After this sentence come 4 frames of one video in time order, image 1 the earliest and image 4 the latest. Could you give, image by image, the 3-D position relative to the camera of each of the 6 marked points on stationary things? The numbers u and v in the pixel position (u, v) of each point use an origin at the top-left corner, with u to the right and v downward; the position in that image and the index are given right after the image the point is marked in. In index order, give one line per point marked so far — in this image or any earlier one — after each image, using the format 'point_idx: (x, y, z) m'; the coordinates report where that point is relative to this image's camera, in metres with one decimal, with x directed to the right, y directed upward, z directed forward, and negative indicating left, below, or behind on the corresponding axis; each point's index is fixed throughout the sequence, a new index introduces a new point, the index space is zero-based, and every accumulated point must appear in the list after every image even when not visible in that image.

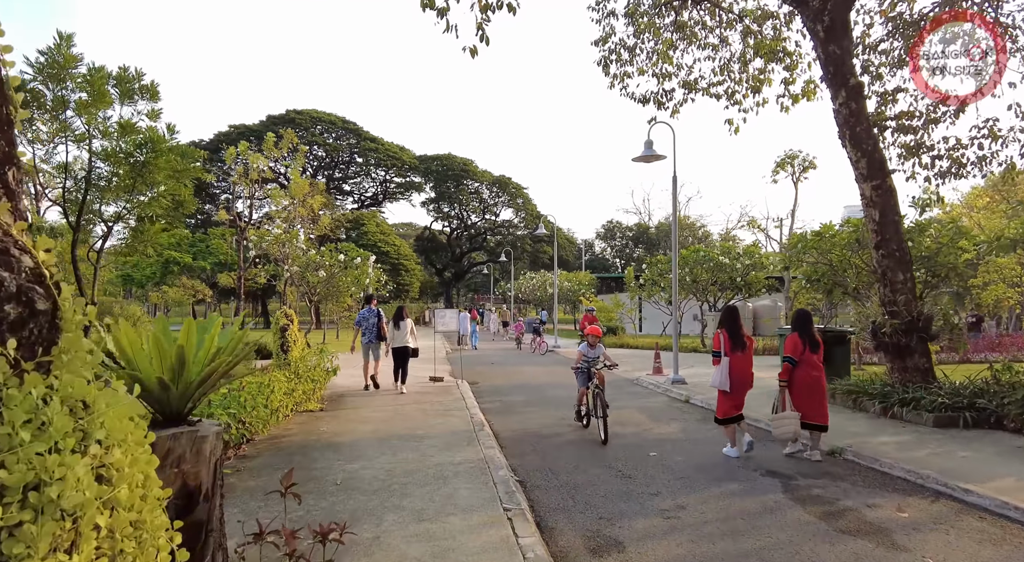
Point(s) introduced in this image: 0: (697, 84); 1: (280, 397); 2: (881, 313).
0: (+4.6, +4.9, +16.4) m
1: (-2.9, -1.5, +8.3) m
2: (+5.2, -0.5, +9.3) m
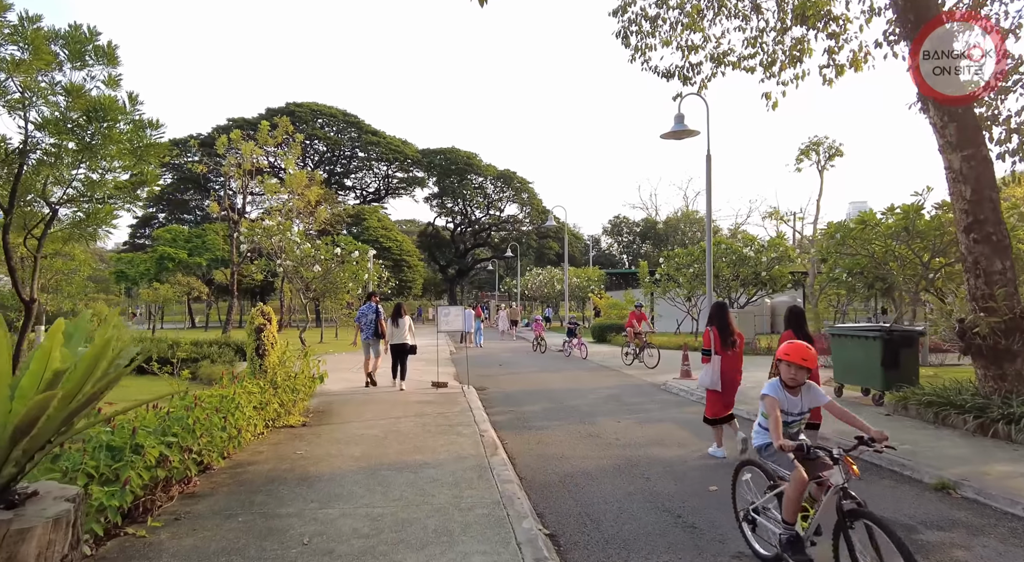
0: (+4.8, +5.0, +14.9) m
1: (-2.7, -1.4, +6.8) m
2: (+5.4, -0.3, +7.8) m
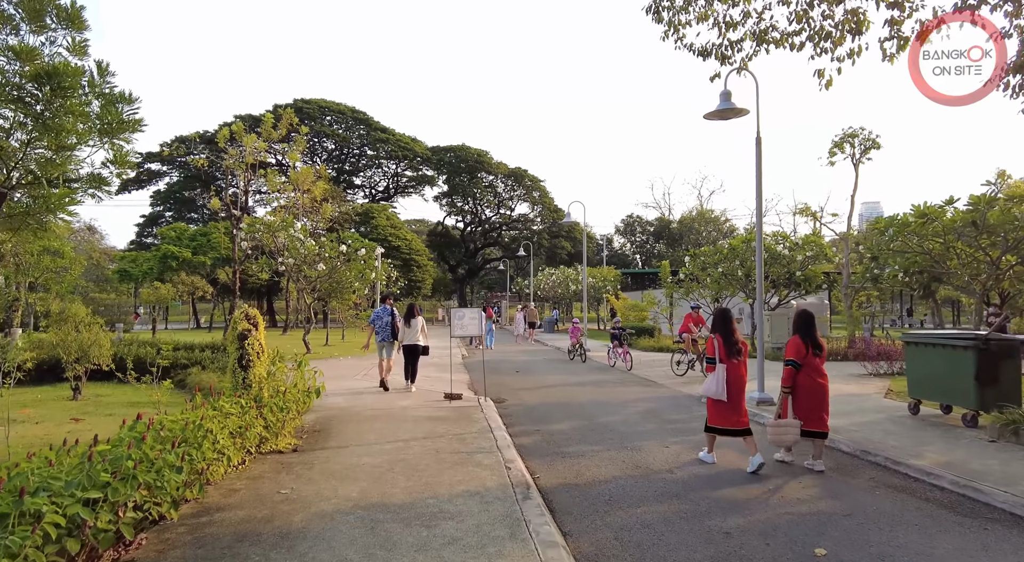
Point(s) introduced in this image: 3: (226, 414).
0: (+5.2, +5.0, +13.5) m
1: (-2.4, -1.3, +5.5) m
2: (+5.7, -0.3, +6.4) m
3: (-2.6, -1.2, +6.0) m
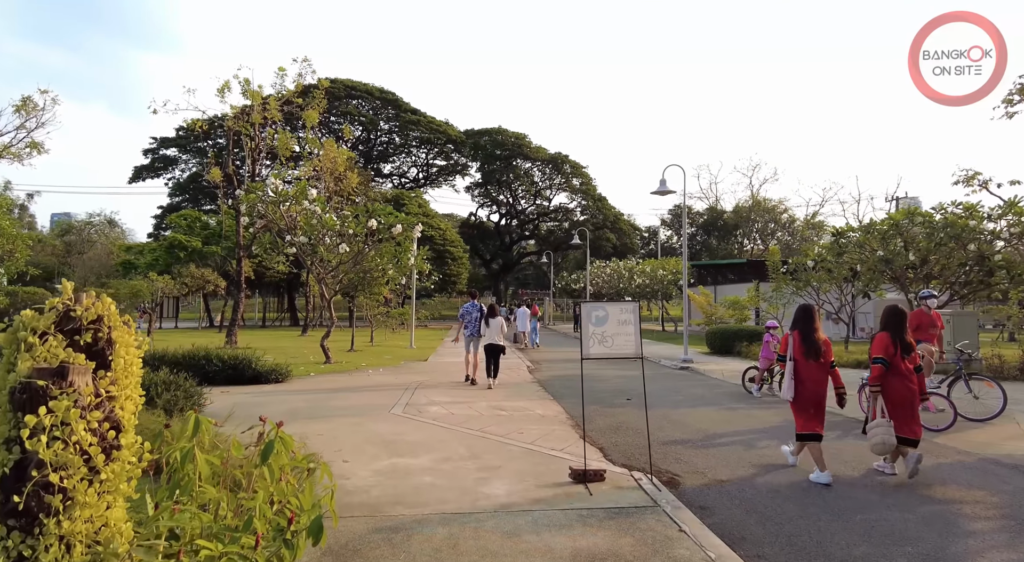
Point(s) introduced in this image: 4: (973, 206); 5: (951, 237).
0: (+6.9, +5.3, +7.9) m
1: (-1.0, -1.1, +0.2) m
2: (+7.2, -0.1, +0.8) m
3: (-1.1, -0.9, +0.7) m
4: (+11.0, +1.8, +15.9) m
5: (+10.3, +1.0, +15.5) m
